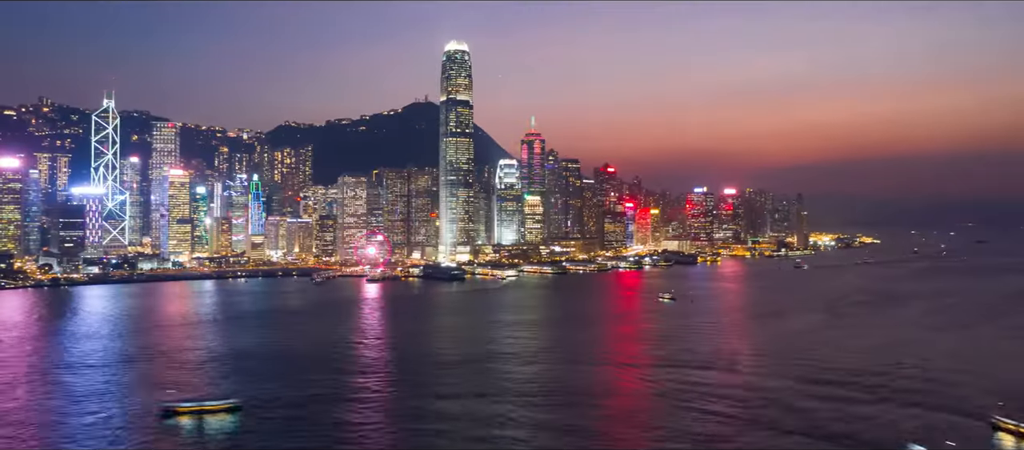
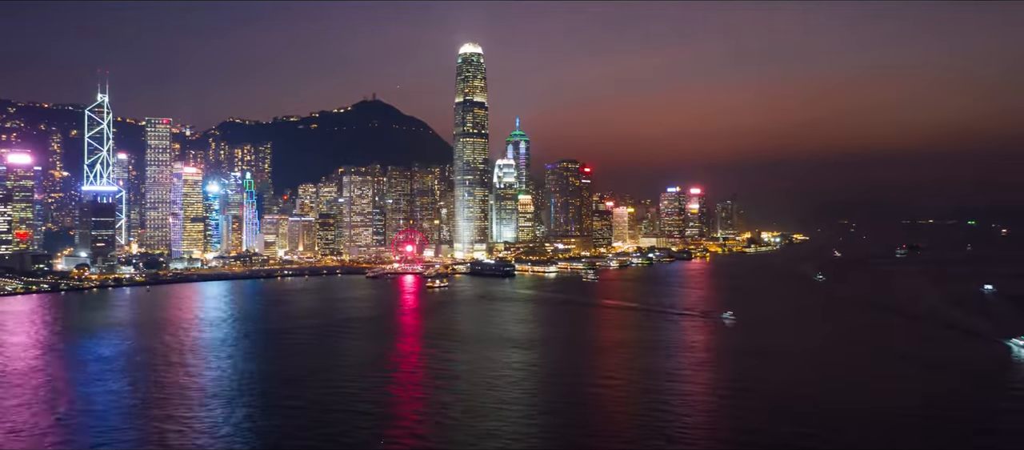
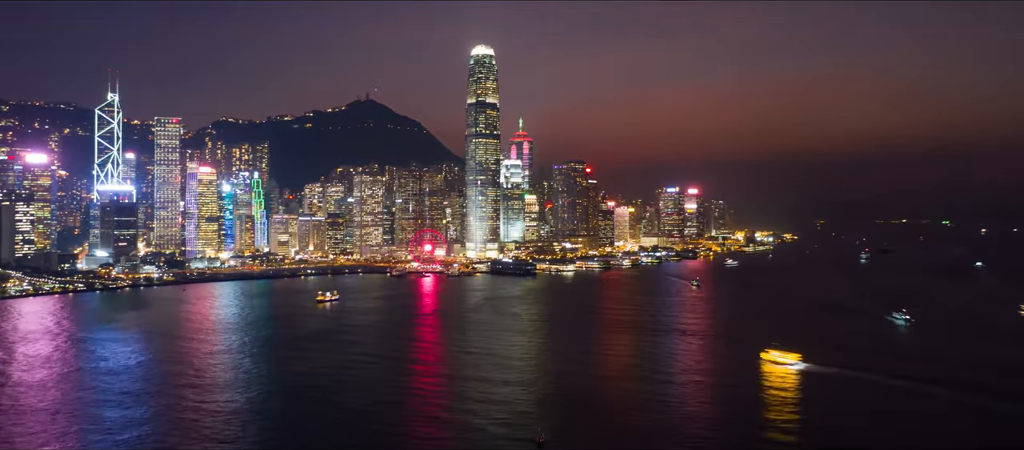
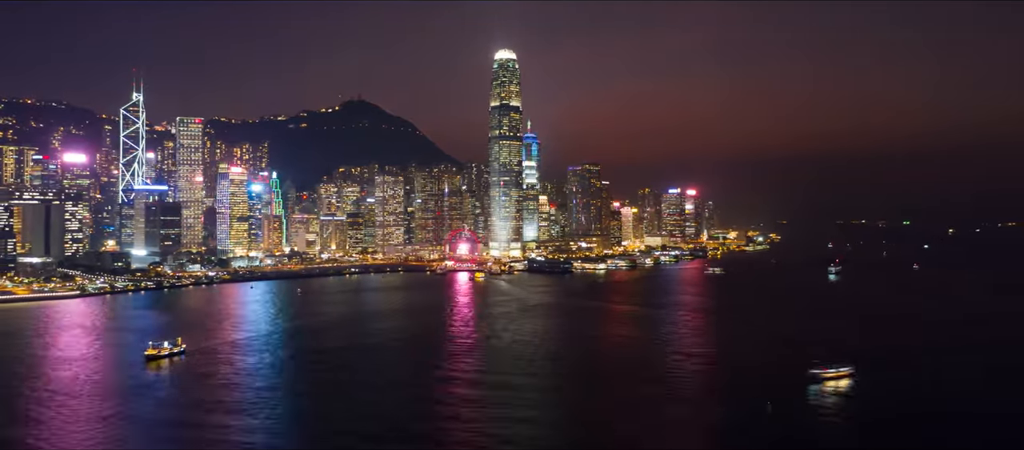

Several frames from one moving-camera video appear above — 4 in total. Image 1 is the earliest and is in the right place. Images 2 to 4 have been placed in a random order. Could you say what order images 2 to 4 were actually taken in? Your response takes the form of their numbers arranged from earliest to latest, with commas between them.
2, 3, 4
